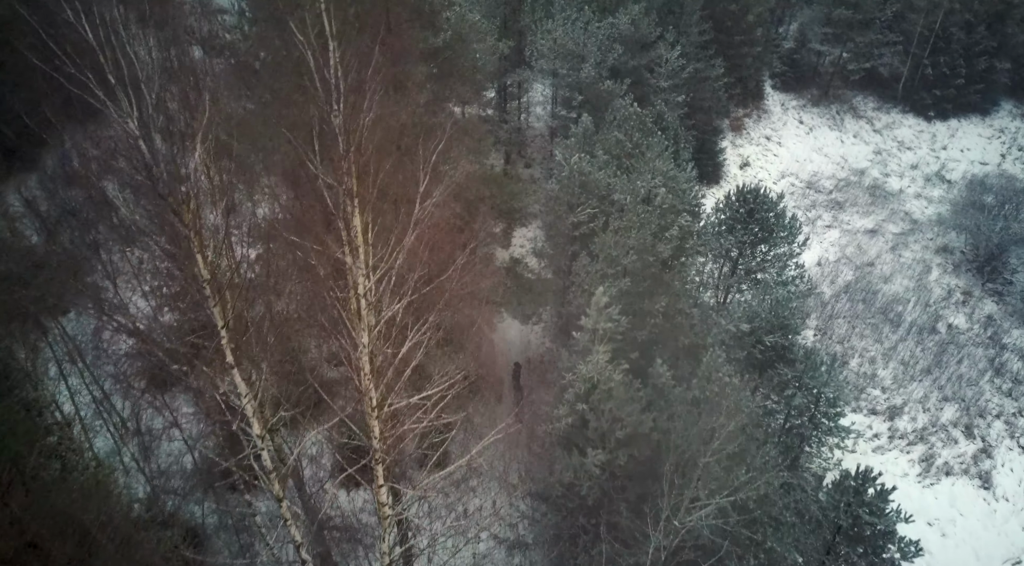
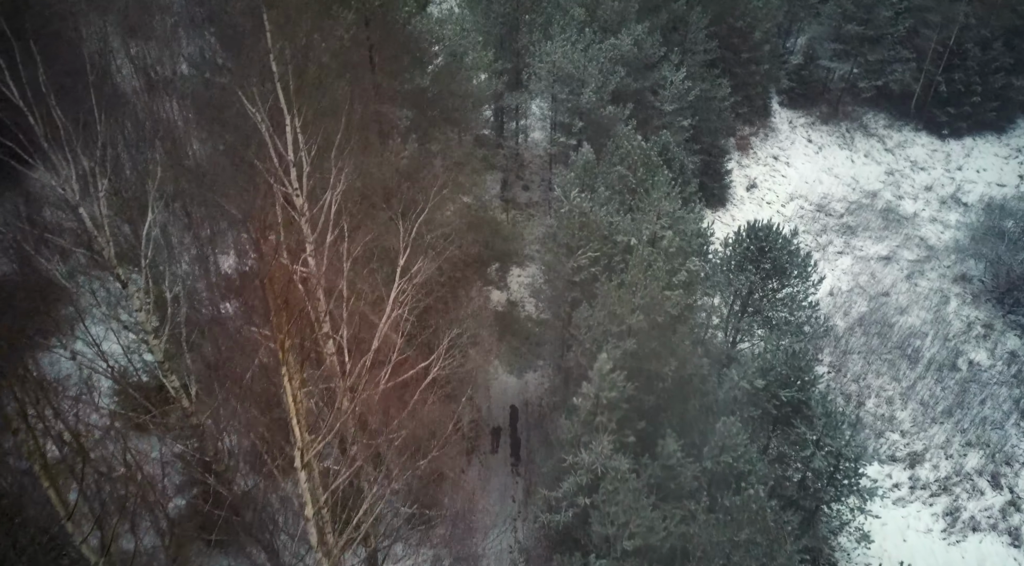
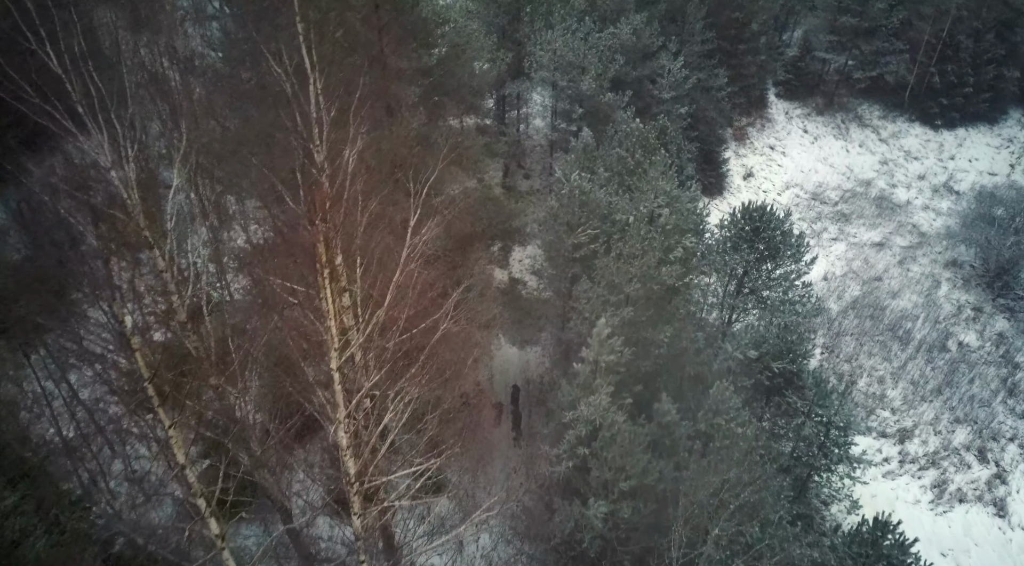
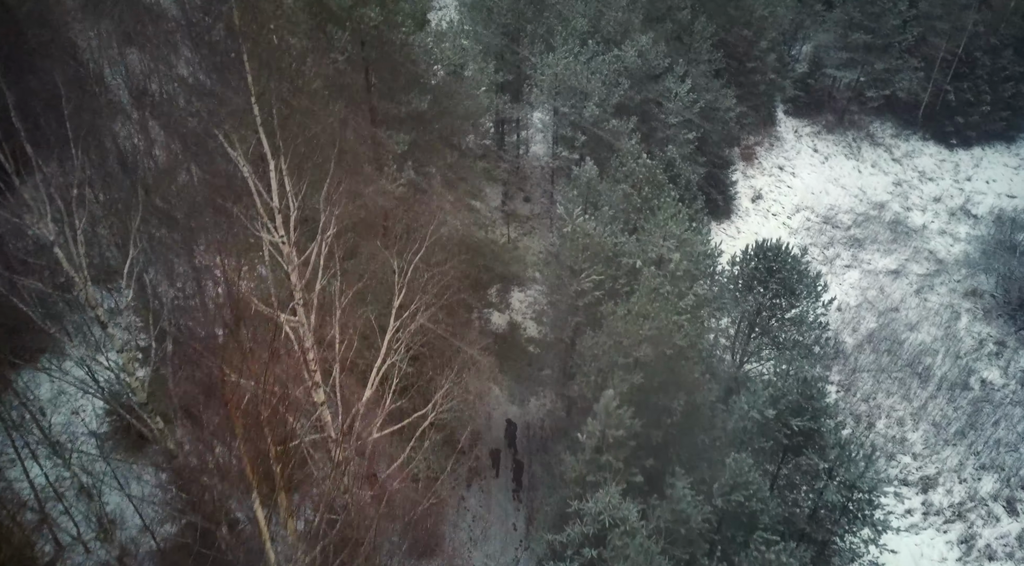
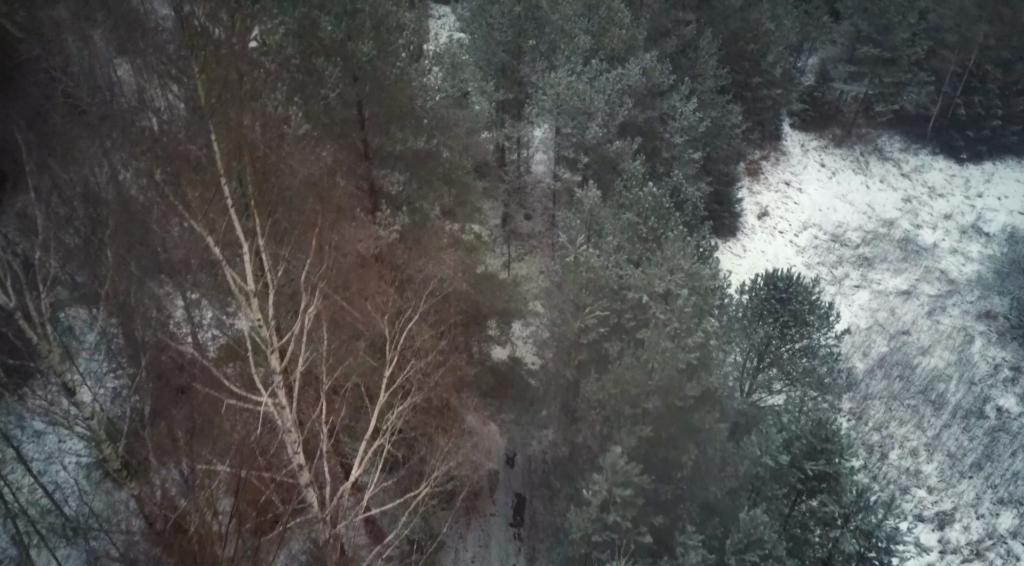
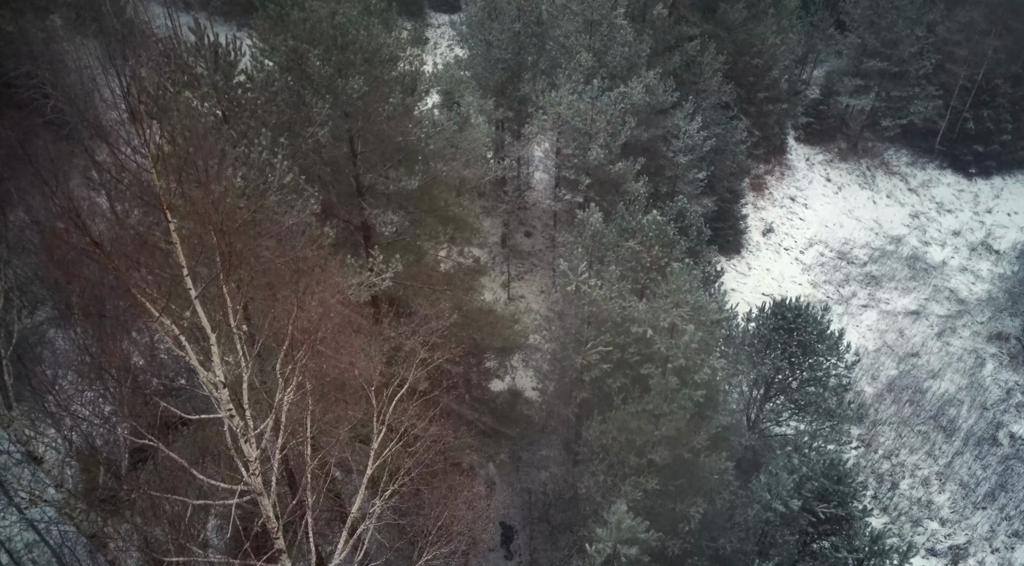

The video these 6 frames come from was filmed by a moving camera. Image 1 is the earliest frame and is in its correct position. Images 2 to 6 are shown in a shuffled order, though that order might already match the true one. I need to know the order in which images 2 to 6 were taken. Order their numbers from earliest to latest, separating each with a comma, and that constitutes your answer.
3, 2, 4, 5, 6
